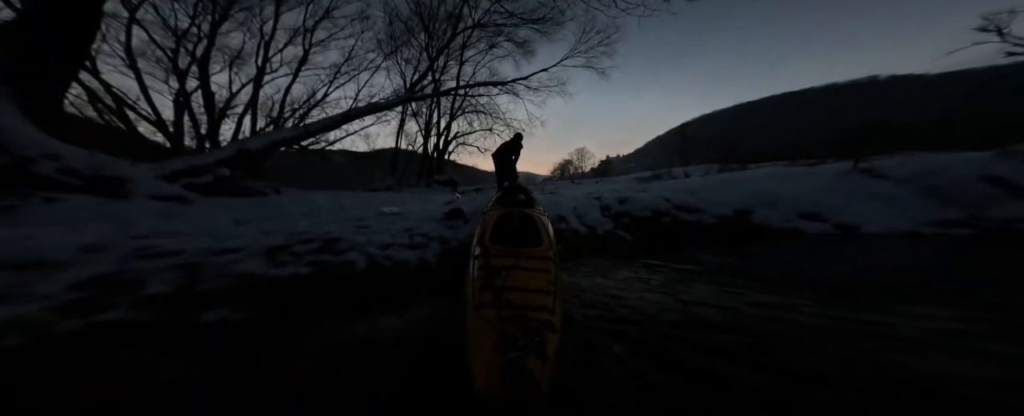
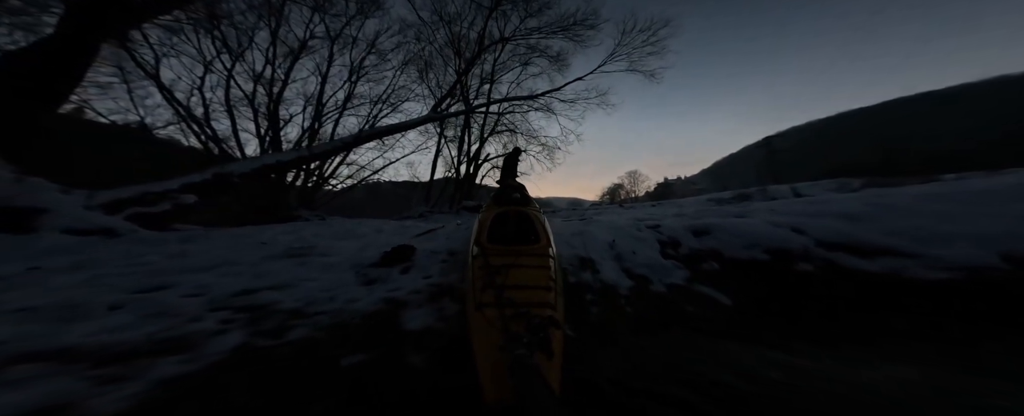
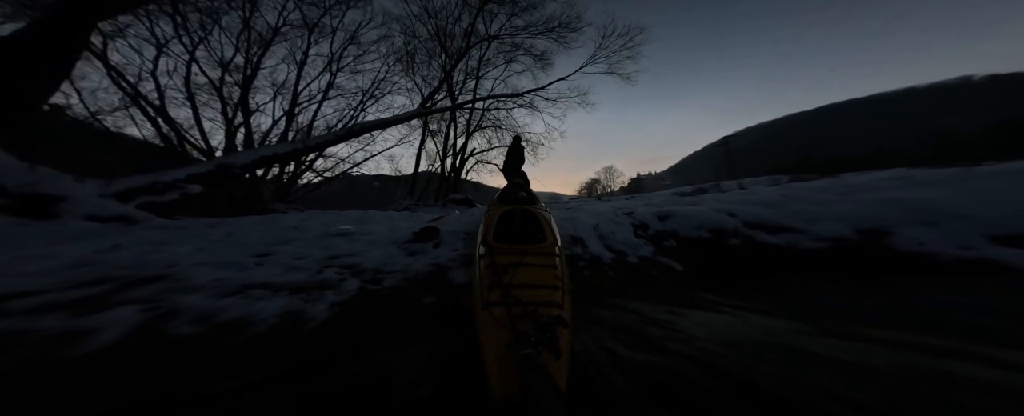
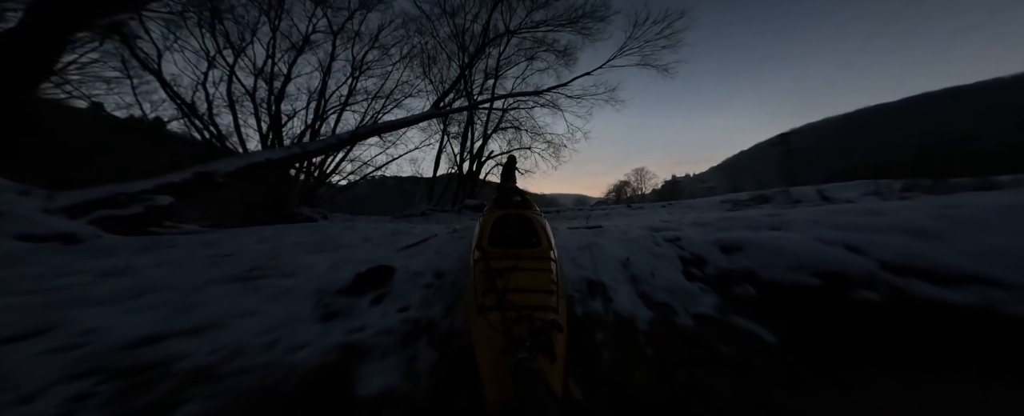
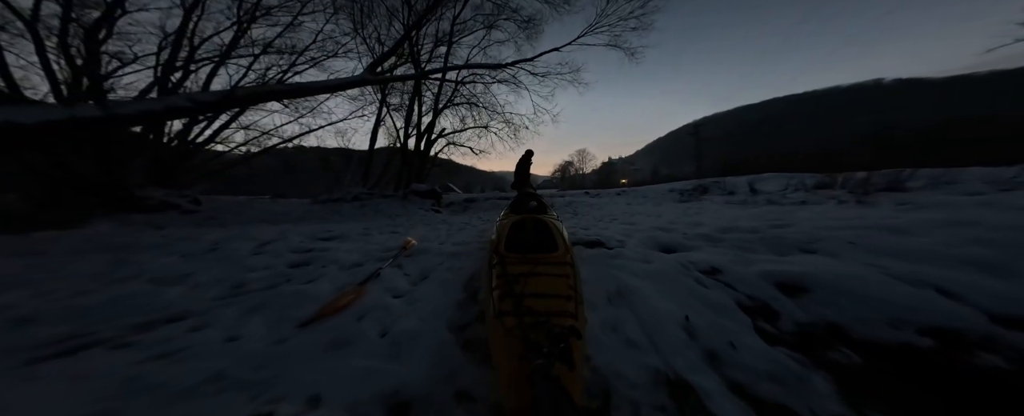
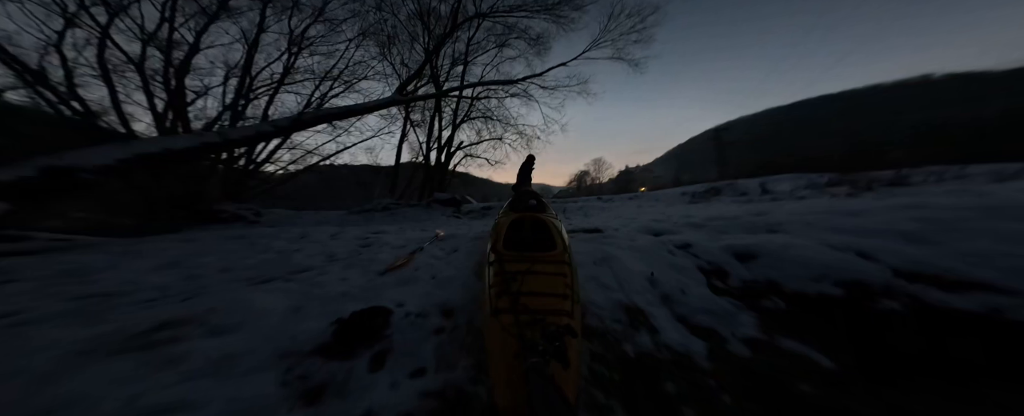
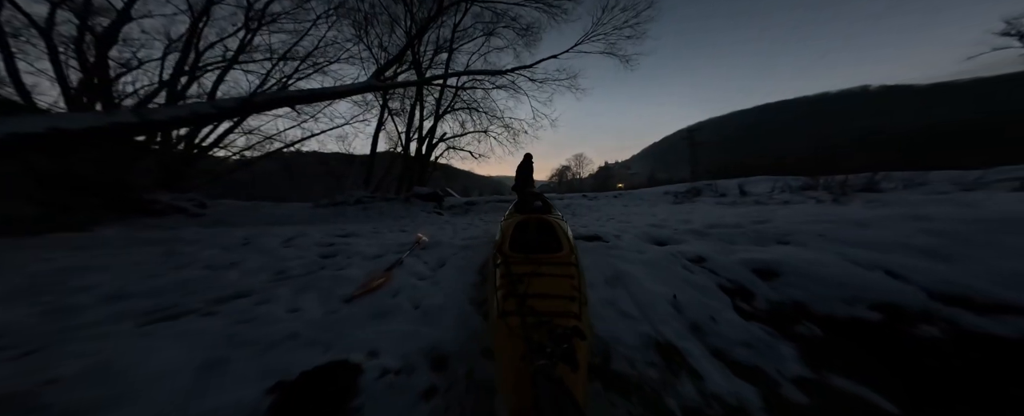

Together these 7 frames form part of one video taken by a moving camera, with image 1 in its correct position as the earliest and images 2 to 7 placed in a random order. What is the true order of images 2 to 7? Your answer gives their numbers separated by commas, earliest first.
3, 2, 4, 6, 7, 5
